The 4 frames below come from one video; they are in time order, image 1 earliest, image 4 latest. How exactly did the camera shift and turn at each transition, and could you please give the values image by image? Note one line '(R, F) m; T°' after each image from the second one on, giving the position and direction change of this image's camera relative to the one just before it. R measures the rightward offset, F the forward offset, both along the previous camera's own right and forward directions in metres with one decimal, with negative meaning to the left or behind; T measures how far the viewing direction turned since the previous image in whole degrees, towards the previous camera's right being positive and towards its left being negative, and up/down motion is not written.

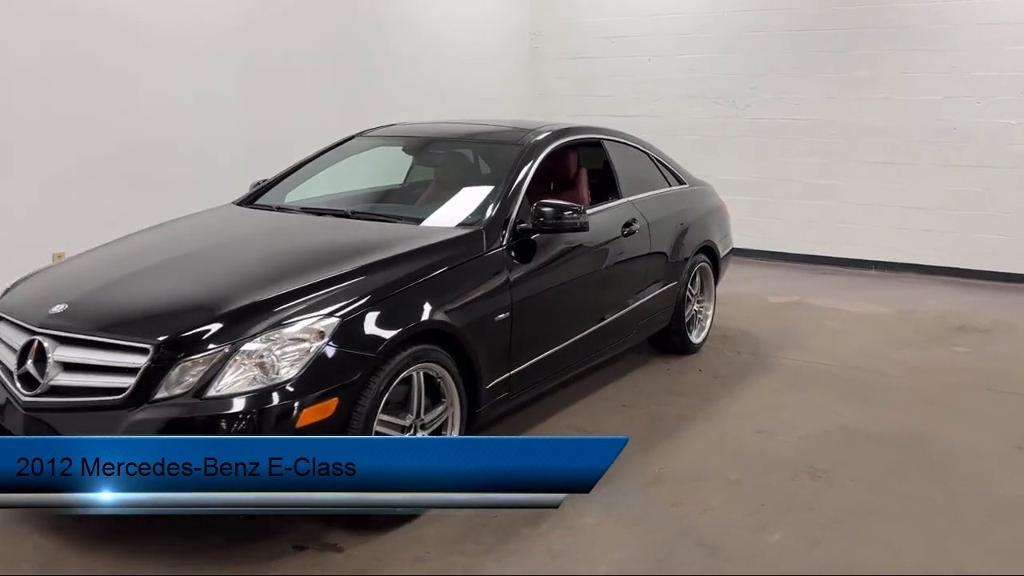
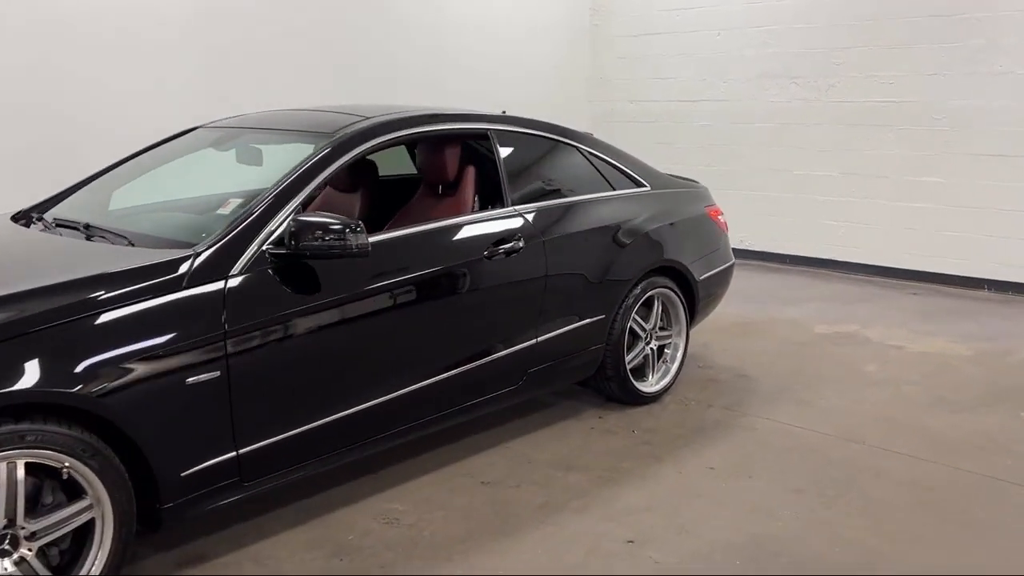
(+1.1, +1.0) m; -12°
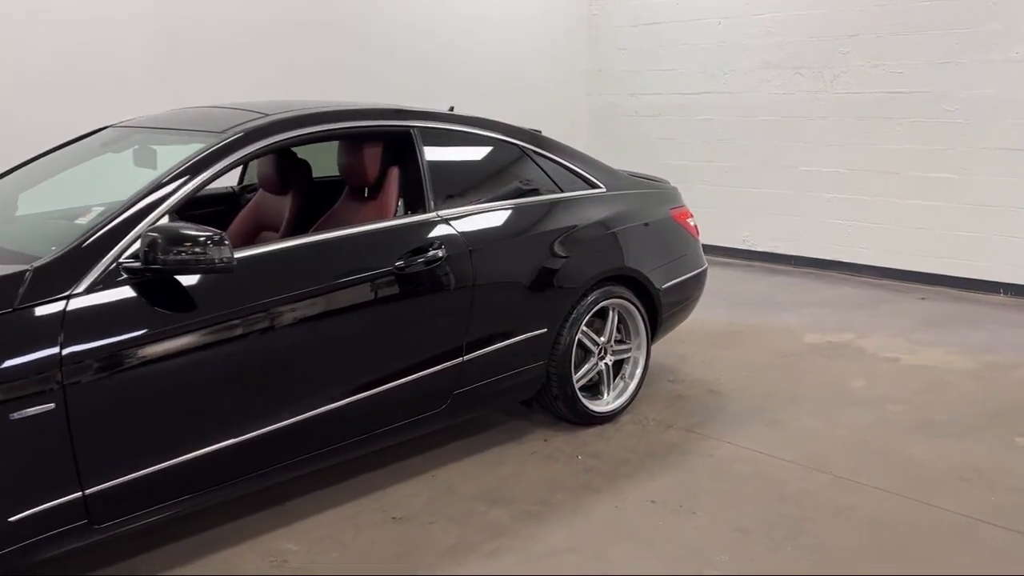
(+0.4, +0.3) m; -2°
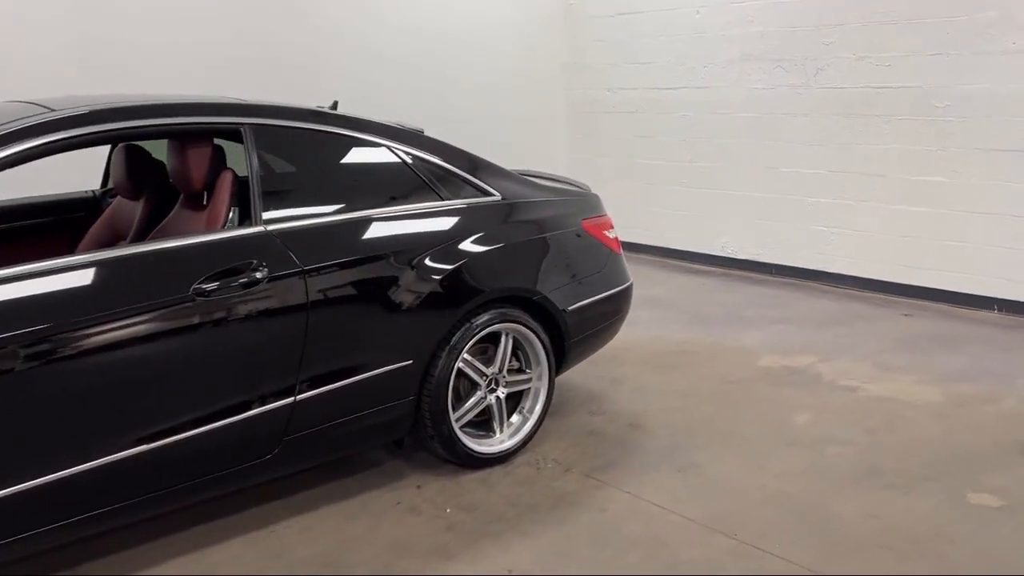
(+0.5, +0.4) m; -2°
